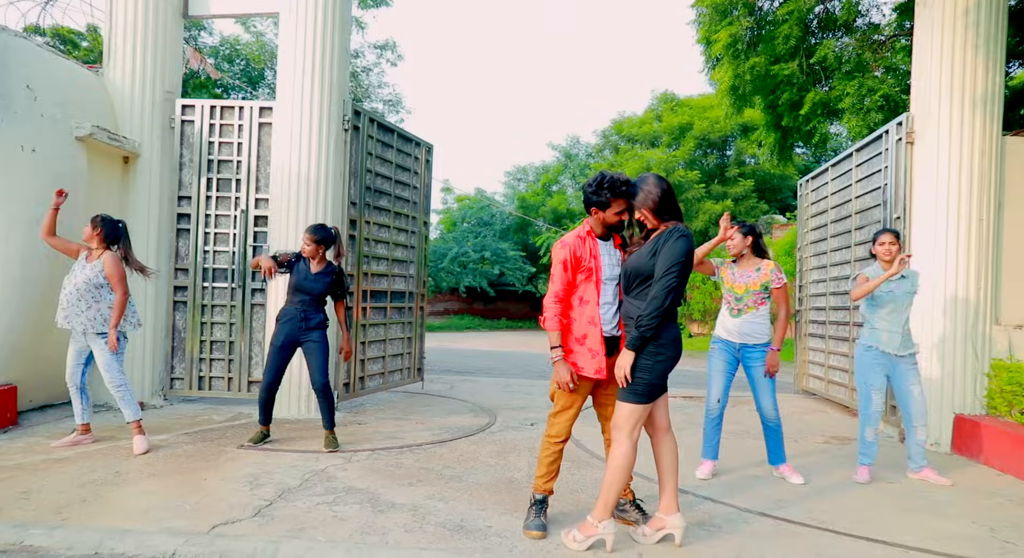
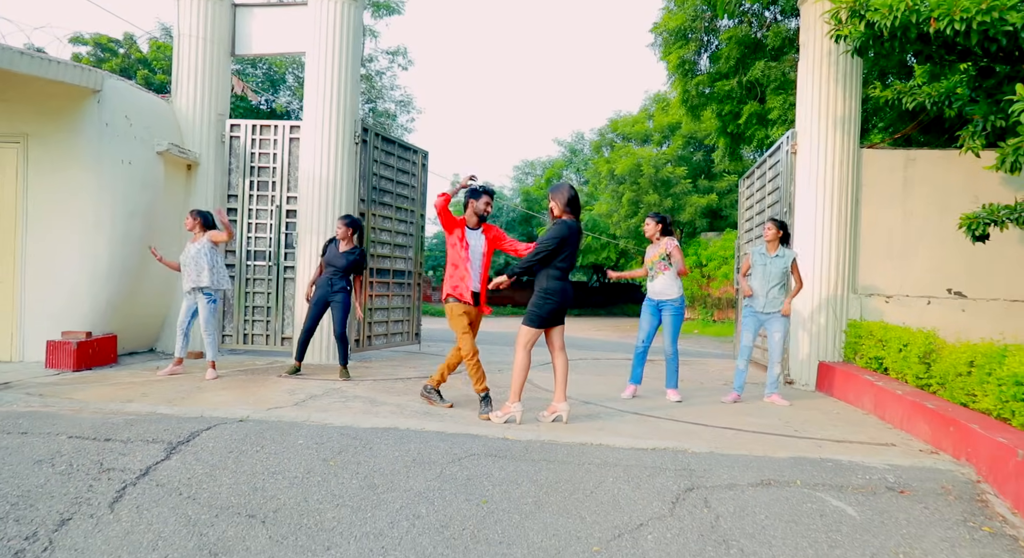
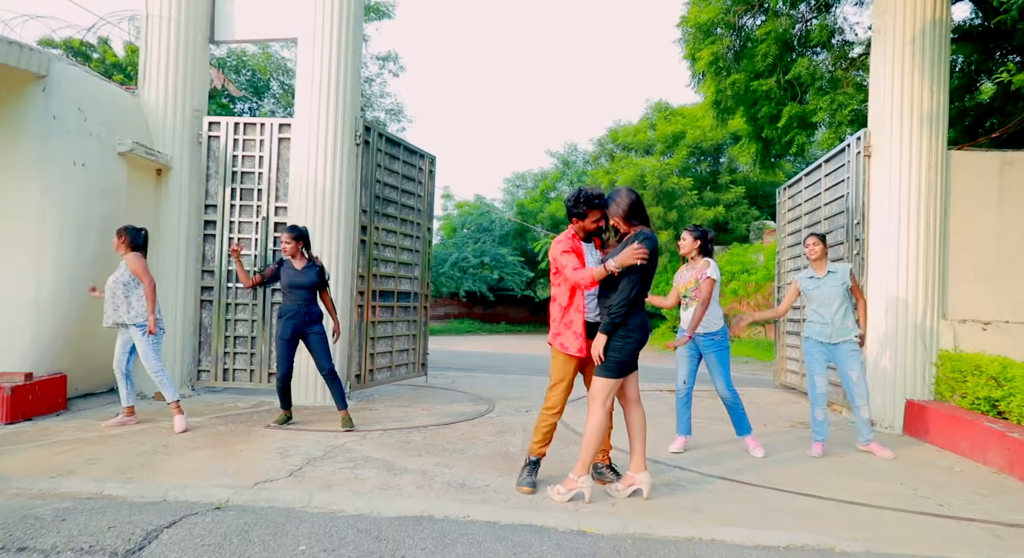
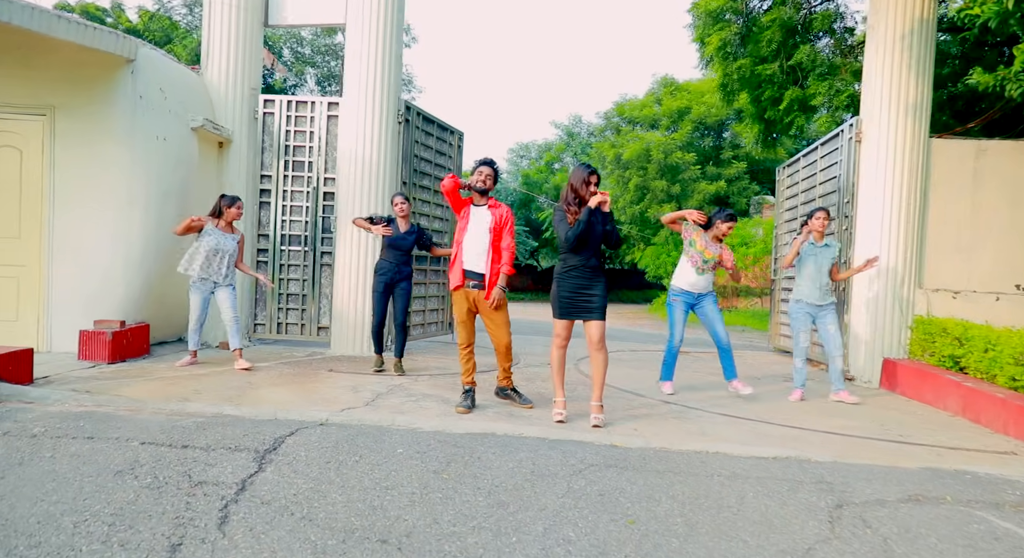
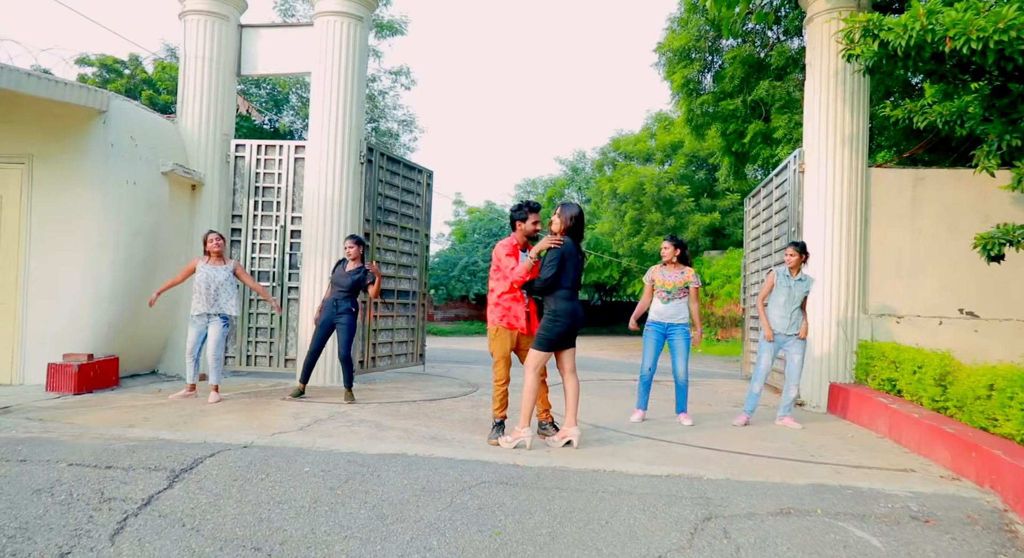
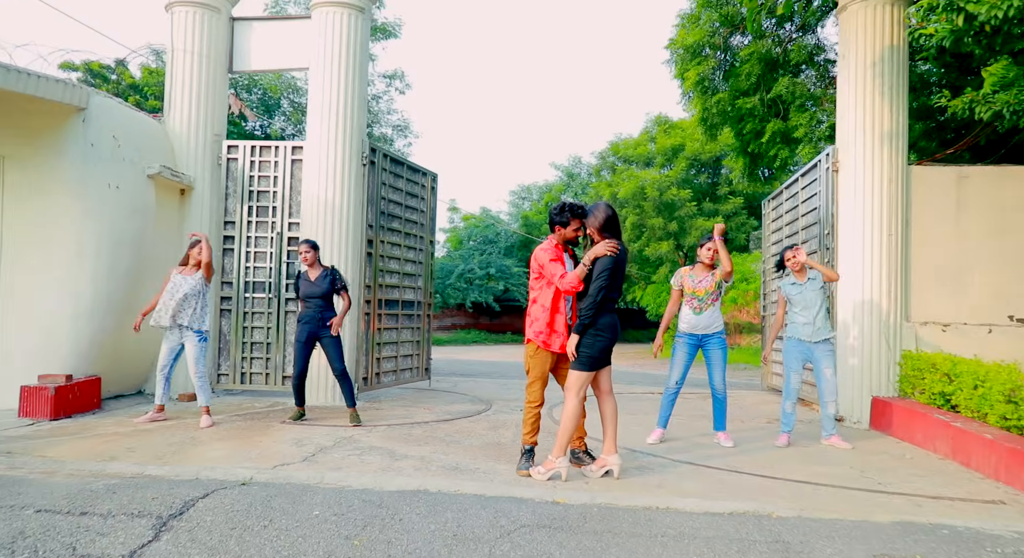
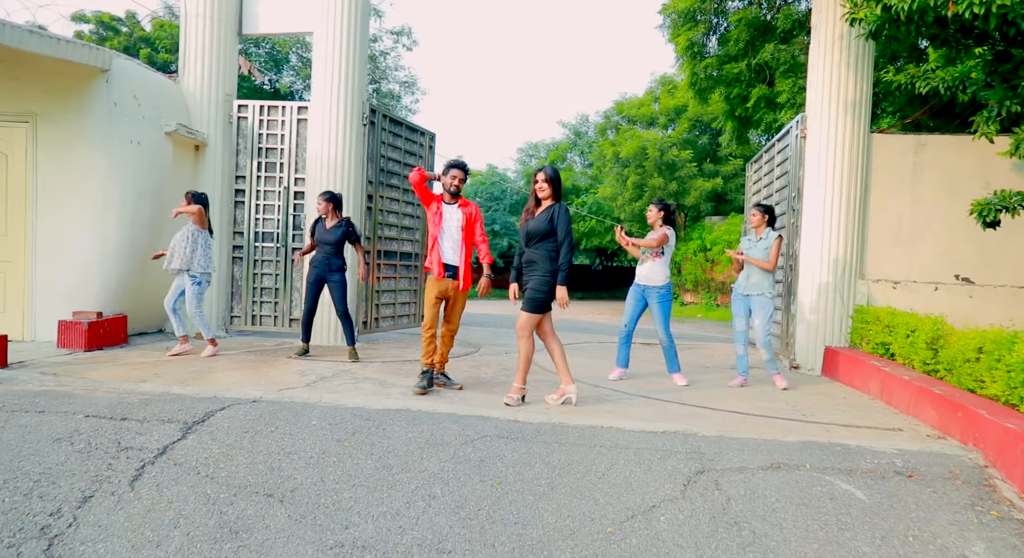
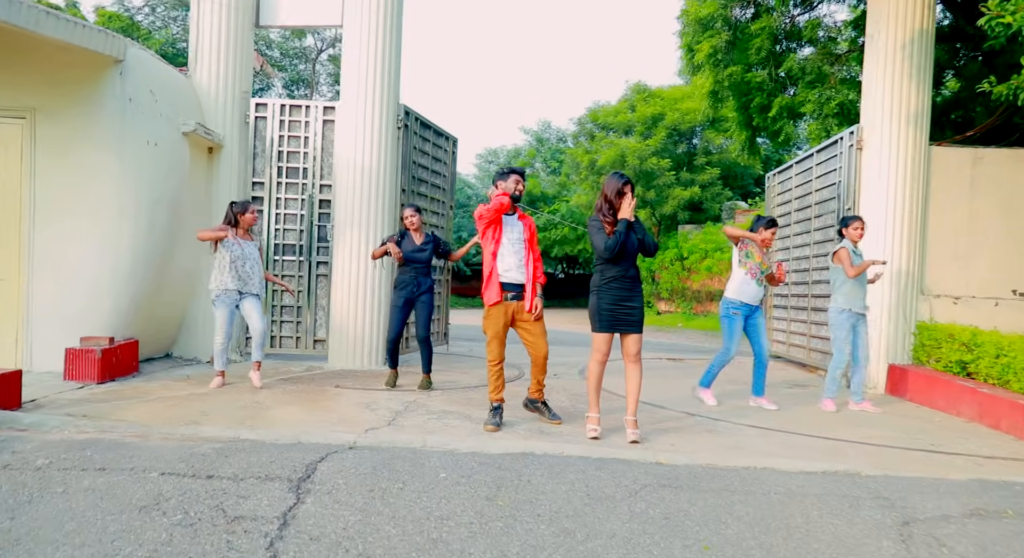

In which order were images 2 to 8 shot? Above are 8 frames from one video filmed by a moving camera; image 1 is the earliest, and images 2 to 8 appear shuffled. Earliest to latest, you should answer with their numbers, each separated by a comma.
3, 6, 5, 2, 7, 4, 8
